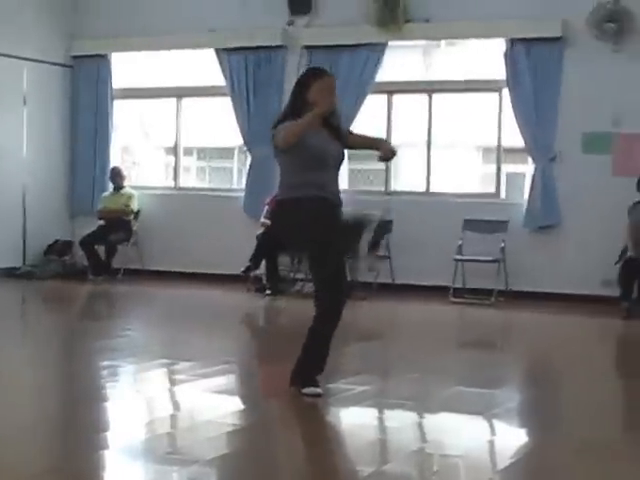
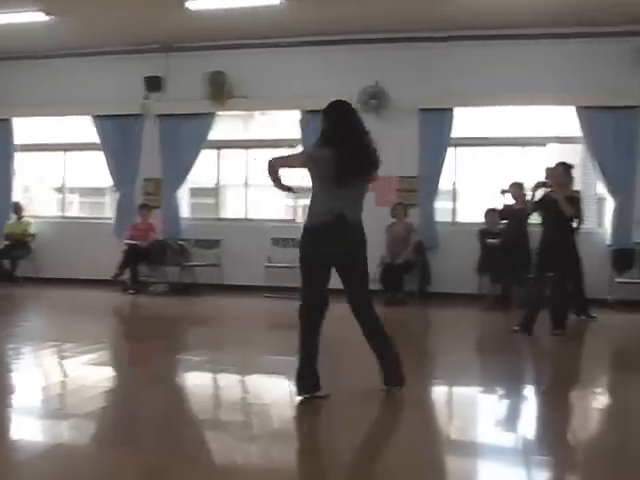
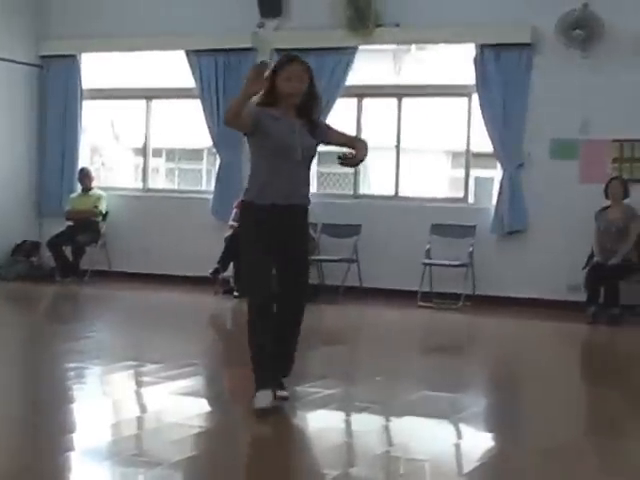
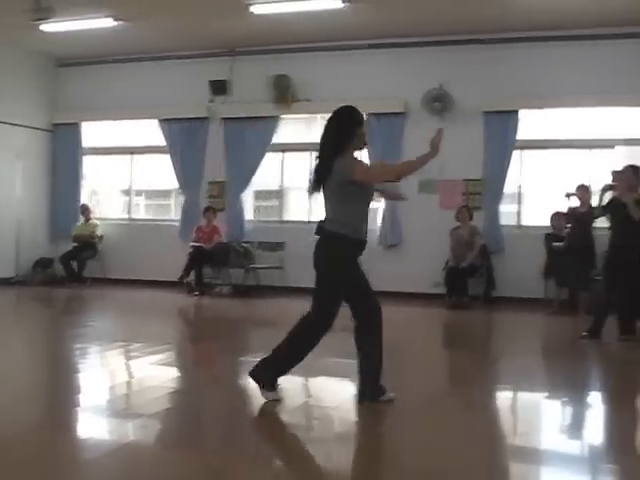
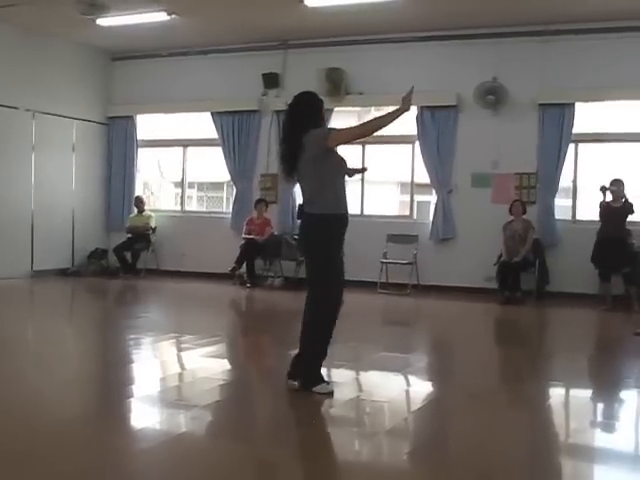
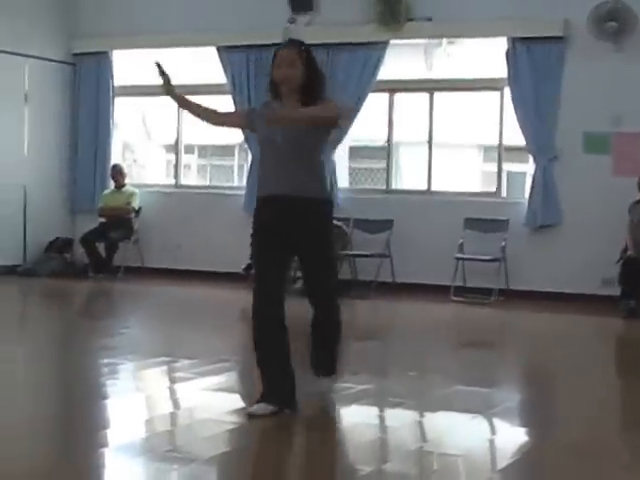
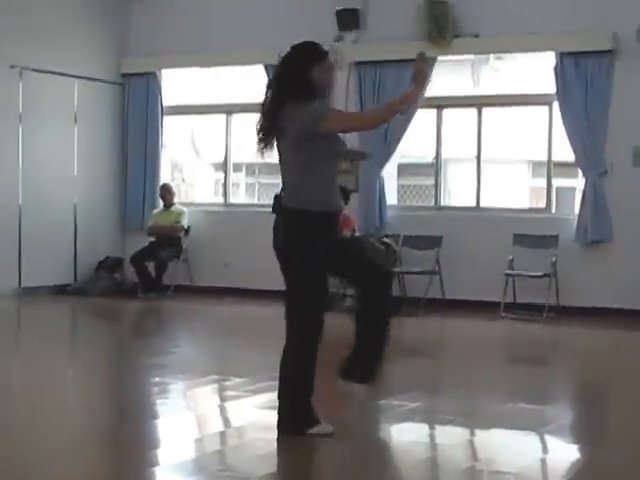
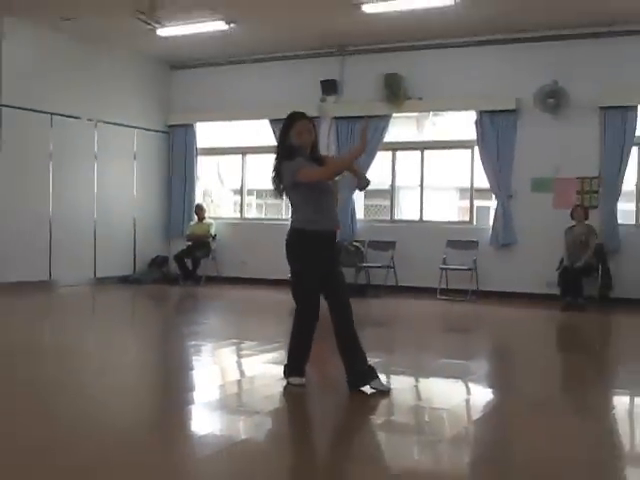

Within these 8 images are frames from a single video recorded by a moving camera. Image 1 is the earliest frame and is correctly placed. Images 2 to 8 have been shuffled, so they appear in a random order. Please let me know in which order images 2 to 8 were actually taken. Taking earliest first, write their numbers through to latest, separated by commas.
3, 6, 7, 8, 5, 4, 2
